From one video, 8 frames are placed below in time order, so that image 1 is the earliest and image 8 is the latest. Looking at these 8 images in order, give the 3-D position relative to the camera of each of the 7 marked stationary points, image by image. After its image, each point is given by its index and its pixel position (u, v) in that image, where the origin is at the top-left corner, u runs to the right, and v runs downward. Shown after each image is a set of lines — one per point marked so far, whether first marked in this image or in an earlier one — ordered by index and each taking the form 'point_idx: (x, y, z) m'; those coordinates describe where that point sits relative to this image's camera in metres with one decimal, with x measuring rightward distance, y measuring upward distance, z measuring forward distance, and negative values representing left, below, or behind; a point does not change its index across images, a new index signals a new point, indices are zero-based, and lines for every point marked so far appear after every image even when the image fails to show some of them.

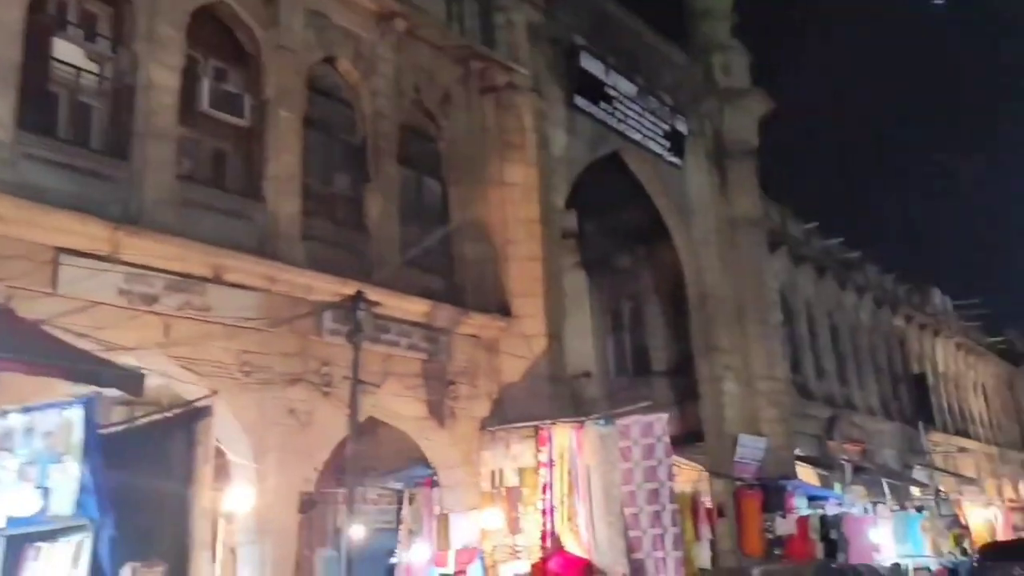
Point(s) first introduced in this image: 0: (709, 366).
0: (+4.1, -1.6, +18.9) m
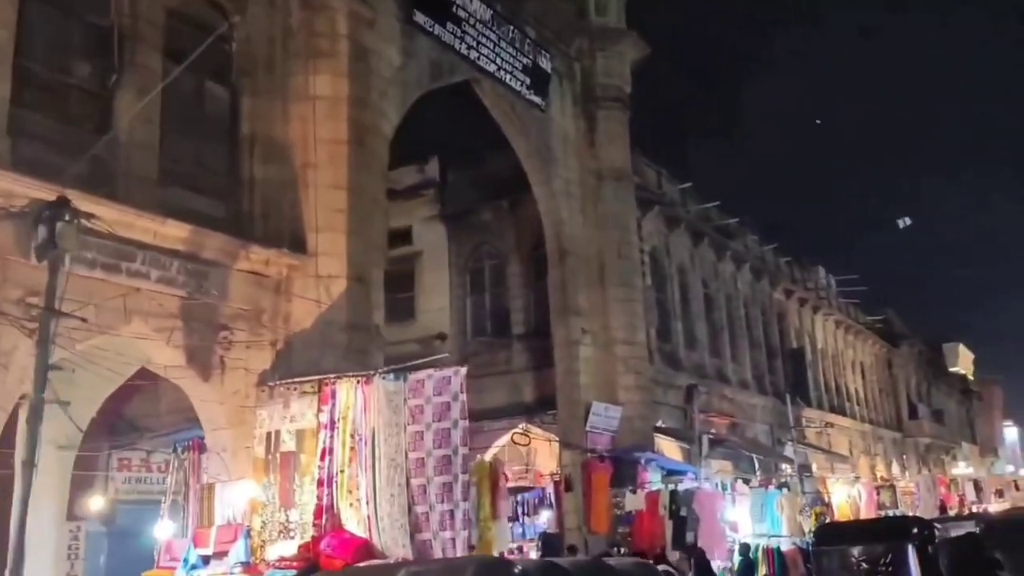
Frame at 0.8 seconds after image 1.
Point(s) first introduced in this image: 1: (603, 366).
0: (+1.0, -0.8, +17.4) m
1: (+1.8, -1.5, +17.7) m
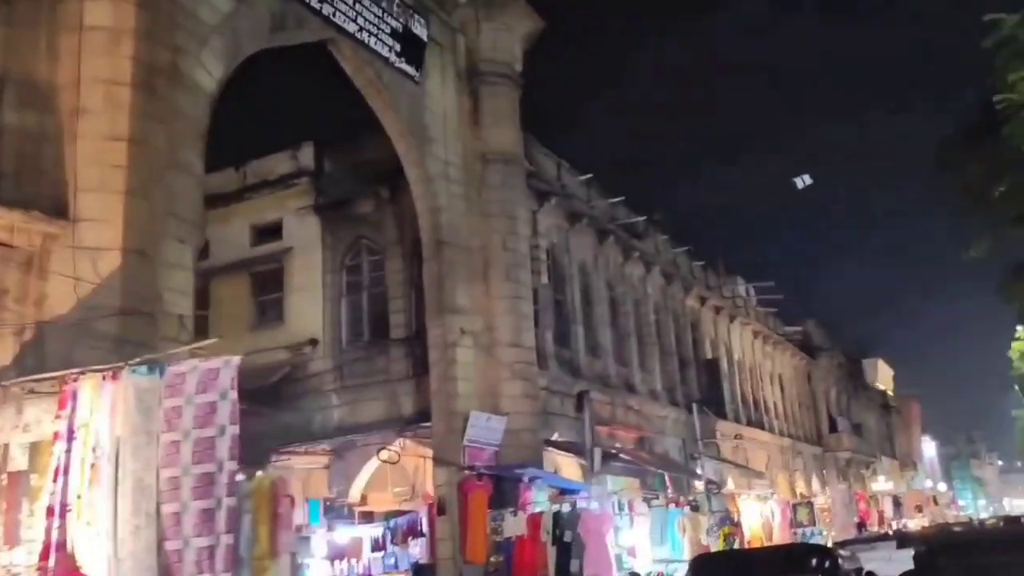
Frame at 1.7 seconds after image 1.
0: (-1.3, -0.7, +15.3) m
1: (-0.5, -1.5, +15.6) m
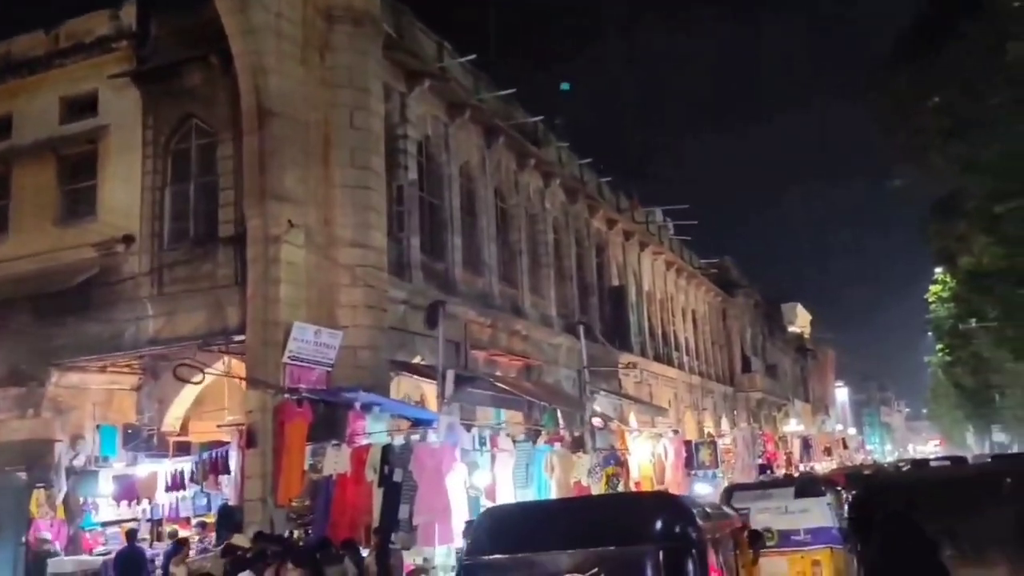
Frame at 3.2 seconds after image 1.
0: (-3.5, +1.0, +12.3) m
1: (-2.7, +0.2, +12.8) m
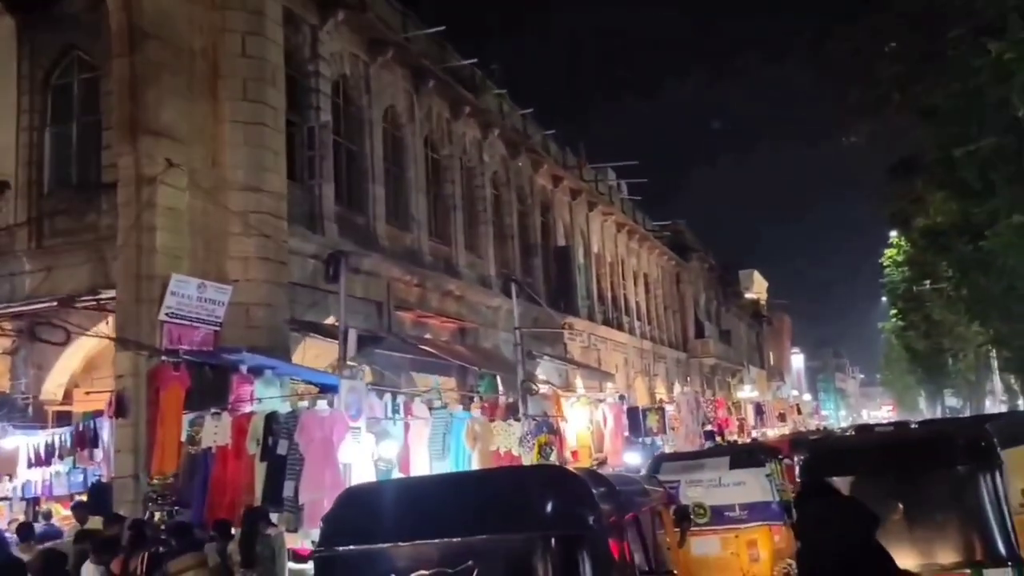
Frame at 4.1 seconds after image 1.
0: (-4.5, +1.6, +10.8) m
1: (-3.8, +0.8, +11.3) m
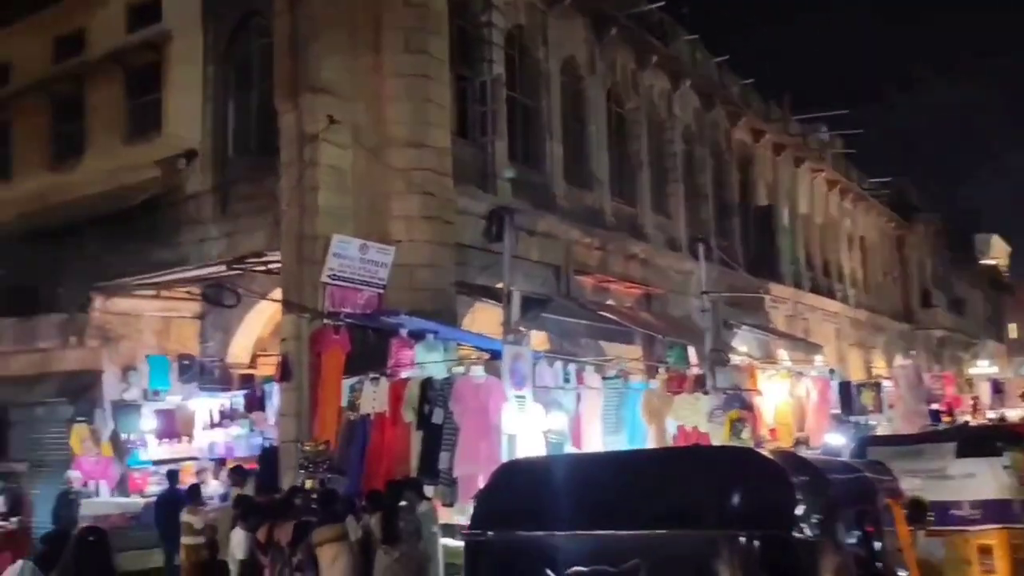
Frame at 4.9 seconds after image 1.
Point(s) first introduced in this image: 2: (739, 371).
0: (-2.5, +2.0, +10.5) m
1: (-1.7, +1.3, +10.9) m
2: (+3.6, -1.3, +14.3) m
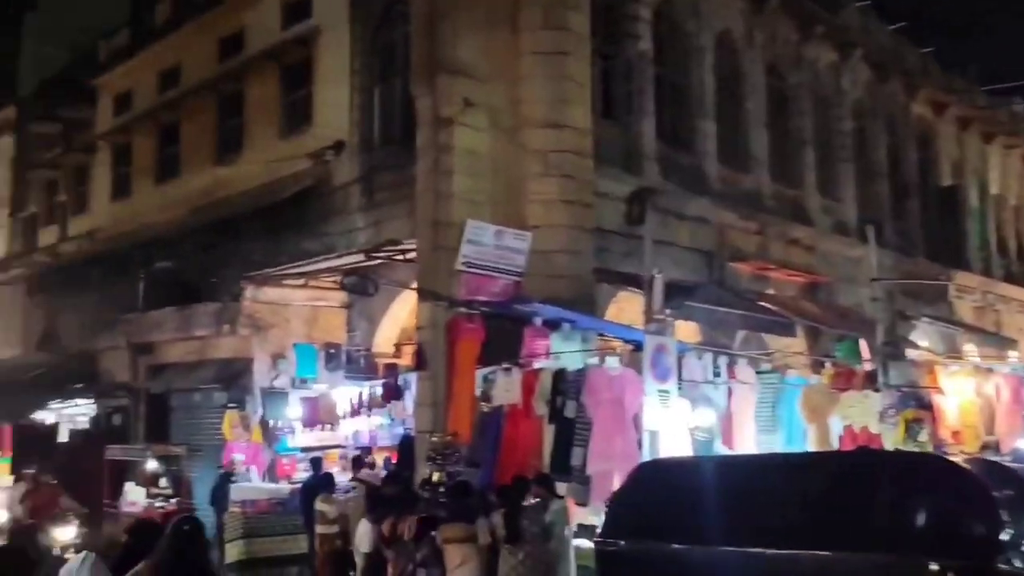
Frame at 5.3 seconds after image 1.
0: (-0.9, +2.2, +10.3) m
1: (-0.1, +1.4, +10.5) m
2: (+5.8, -1.1, +12.9) m
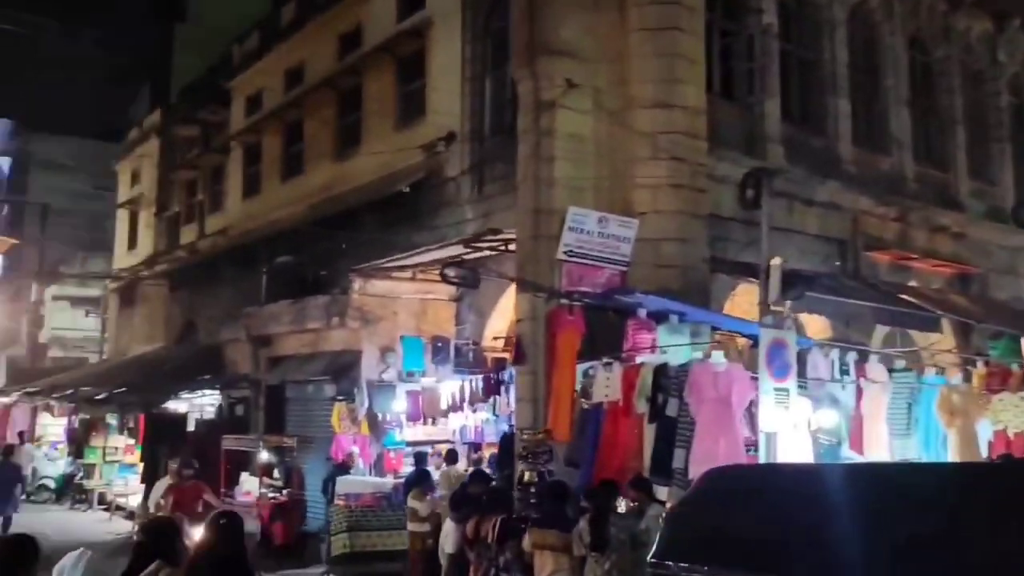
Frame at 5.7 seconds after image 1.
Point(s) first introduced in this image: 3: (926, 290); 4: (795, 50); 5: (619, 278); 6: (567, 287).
0: (+0.2, +2.3, +9.9) m
1: (+1.1, +1.5, +9.9) m
2: (+7.3, -1.0, +11.4) m
3: (+6.1, 0.0, +13.4) m
4: (+4.0, +3.4, +12.8) m
5: (+1.1, +0.1, +9.6) m
6: (+0.6, 0.0, +9.3) m
